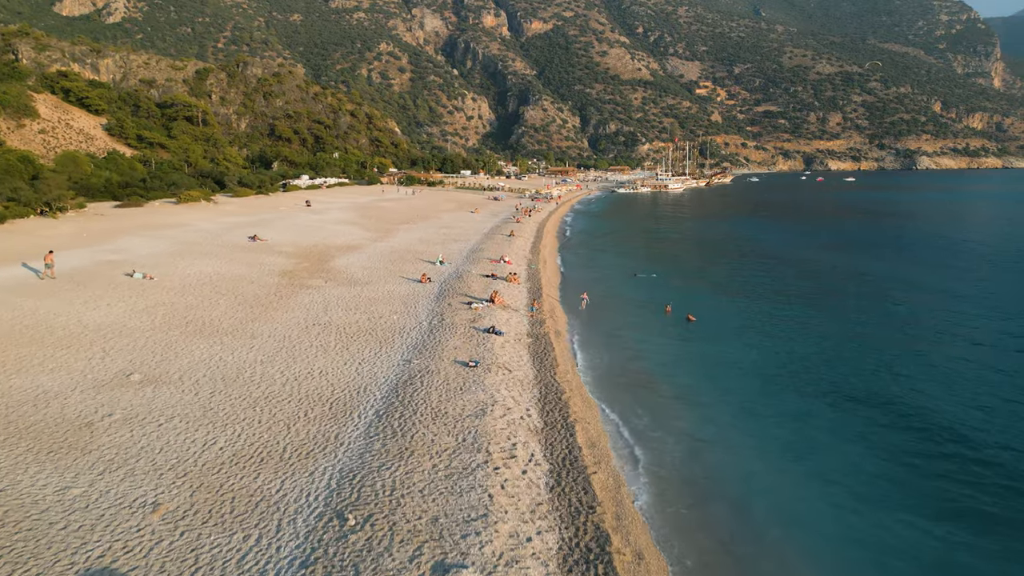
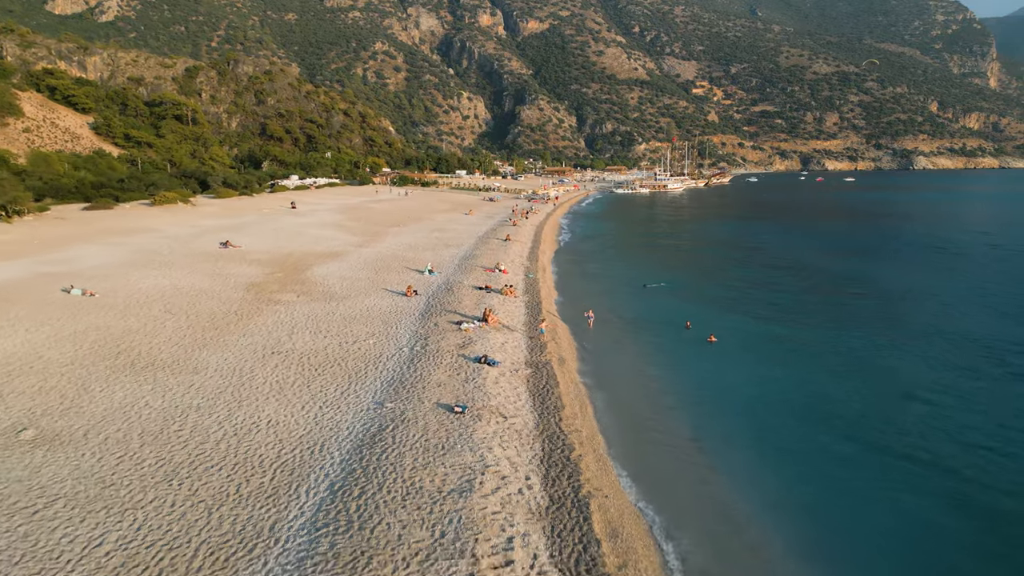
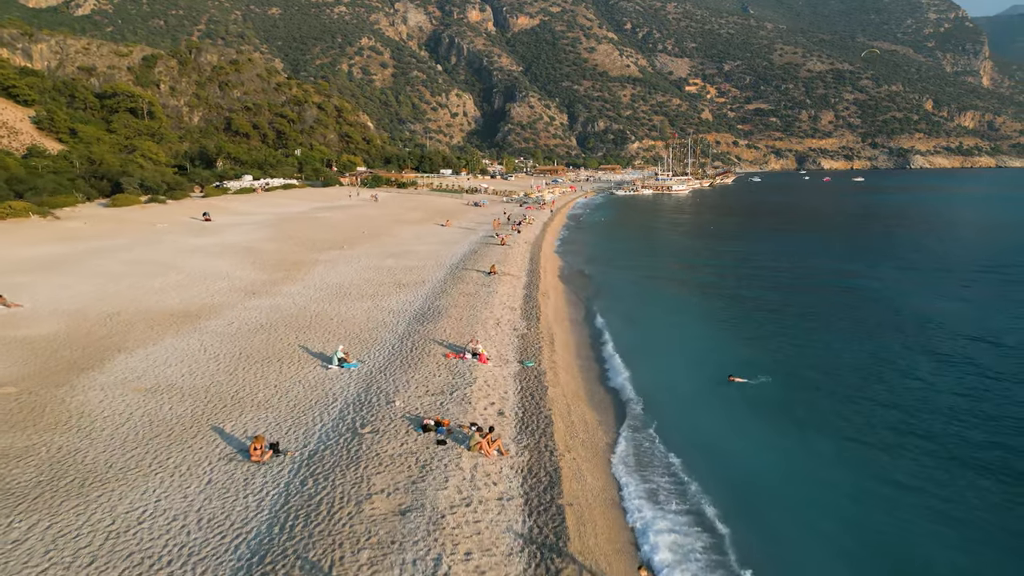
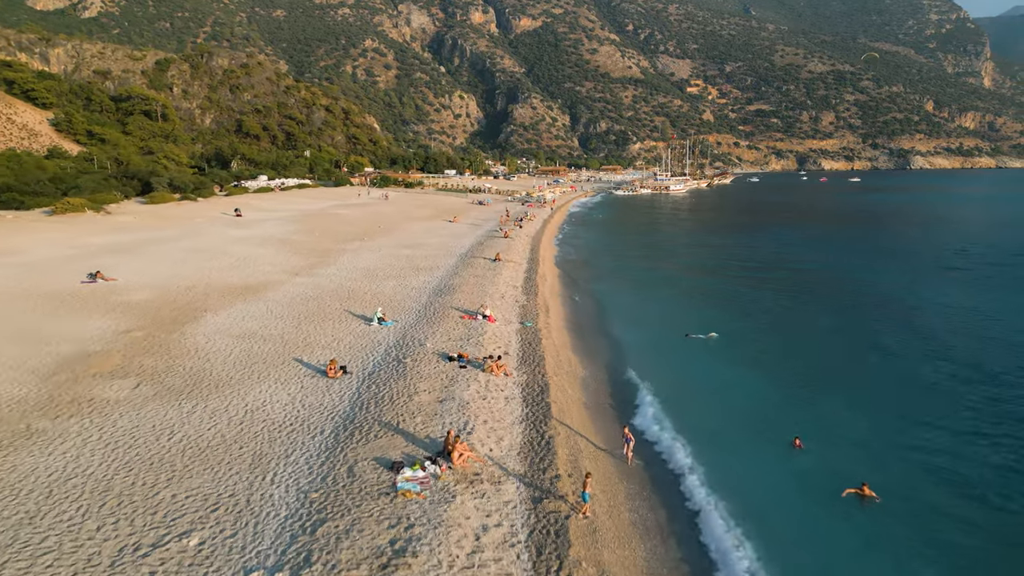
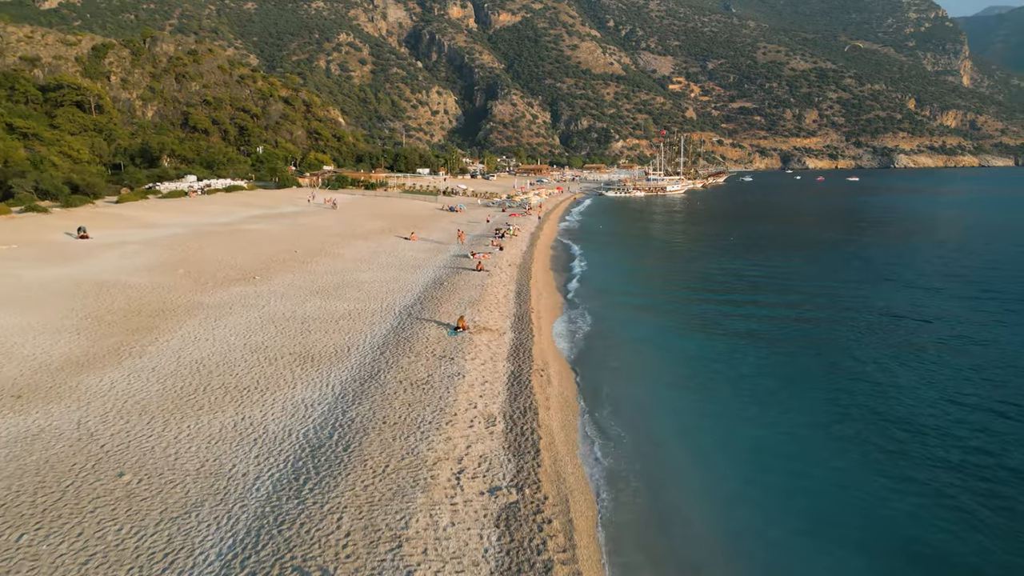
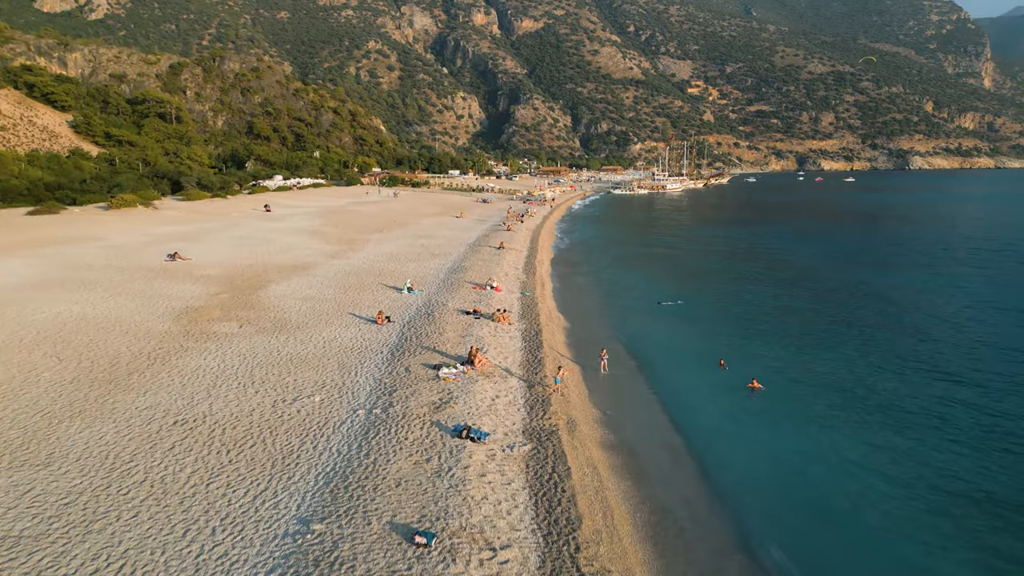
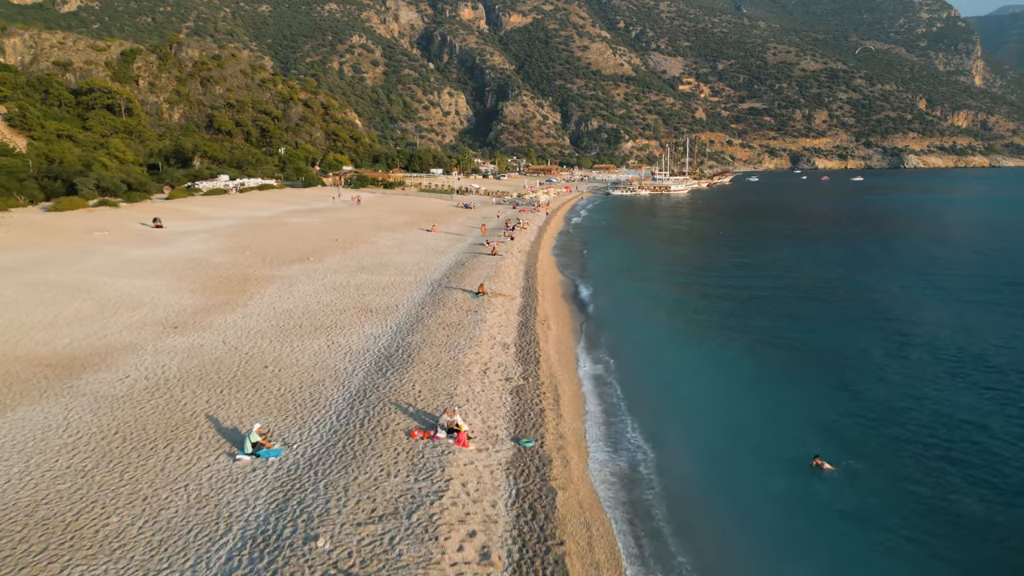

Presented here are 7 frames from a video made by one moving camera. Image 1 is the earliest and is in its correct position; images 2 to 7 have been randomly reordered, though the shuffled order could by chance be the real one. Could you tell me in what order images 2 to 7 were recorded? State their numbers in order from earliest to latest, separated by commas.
2, 6, 4, 3, 7, 5
